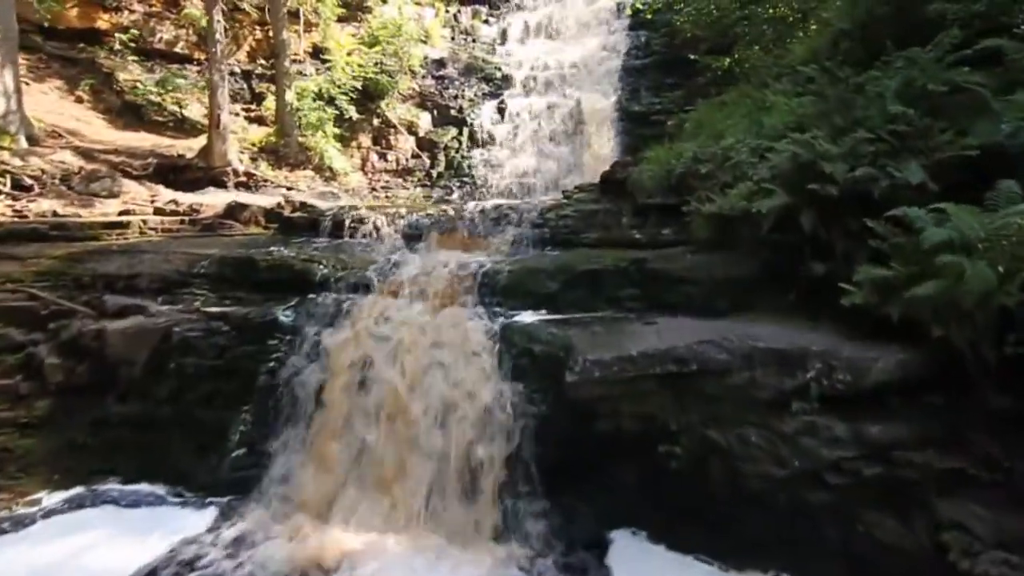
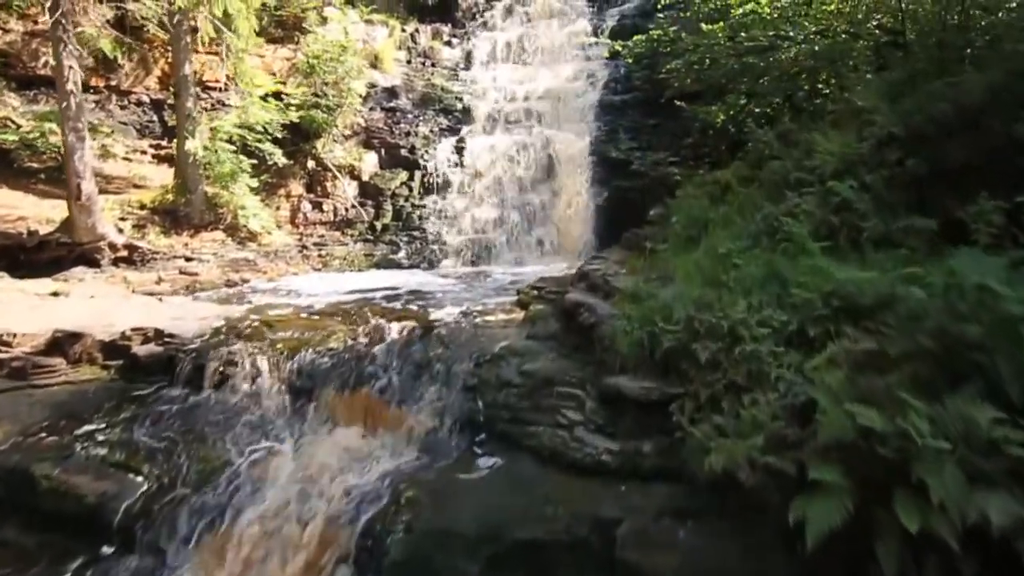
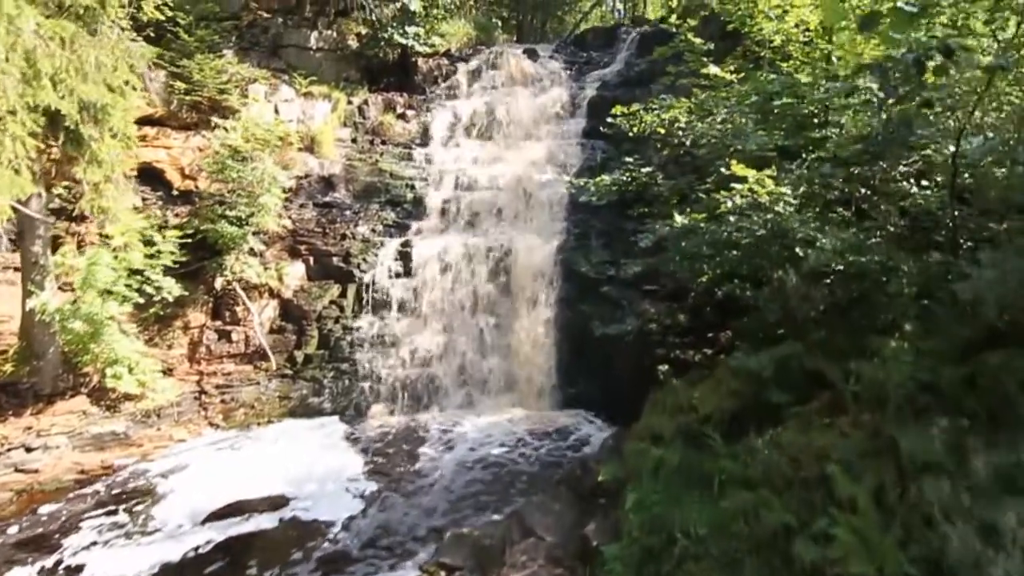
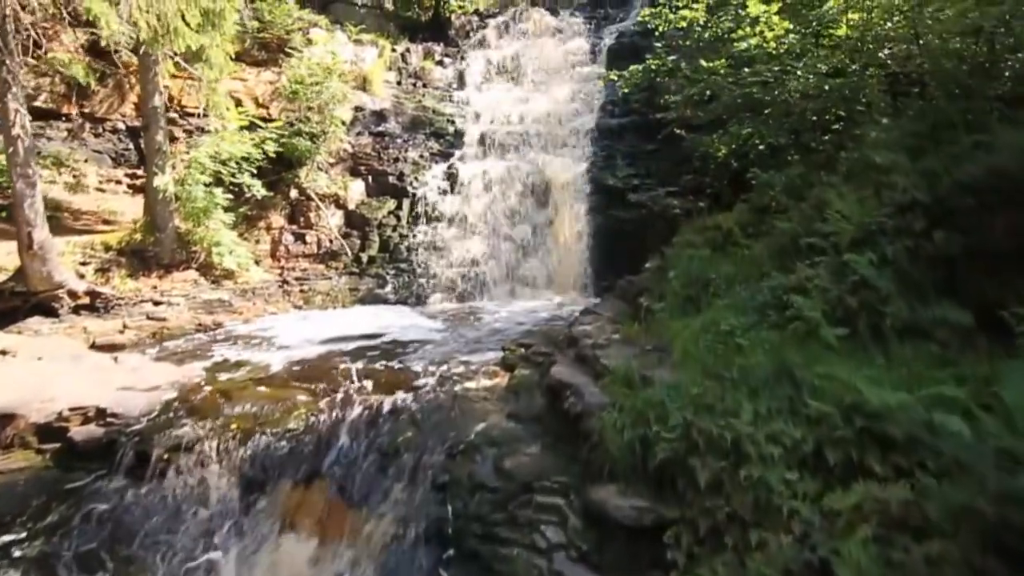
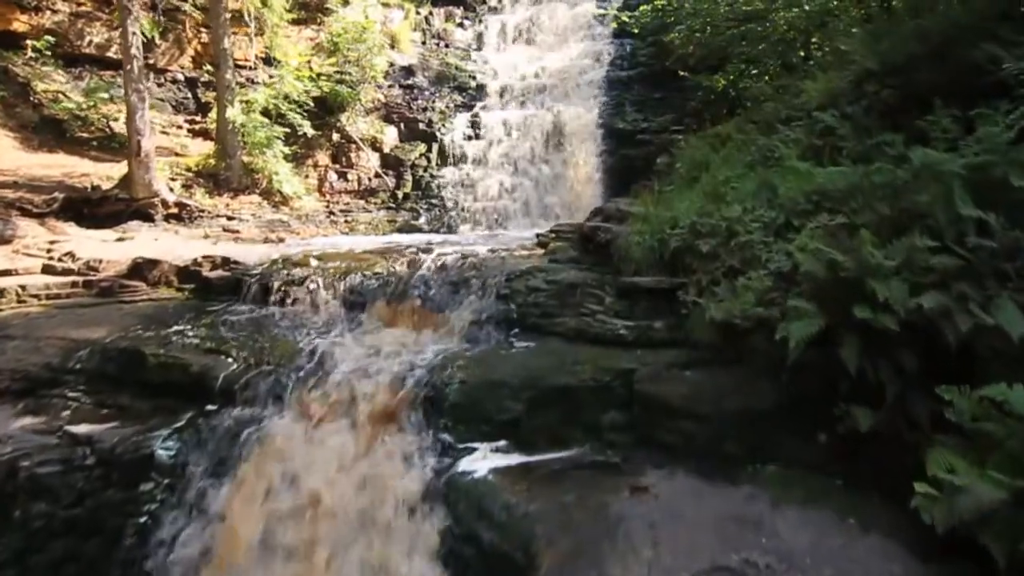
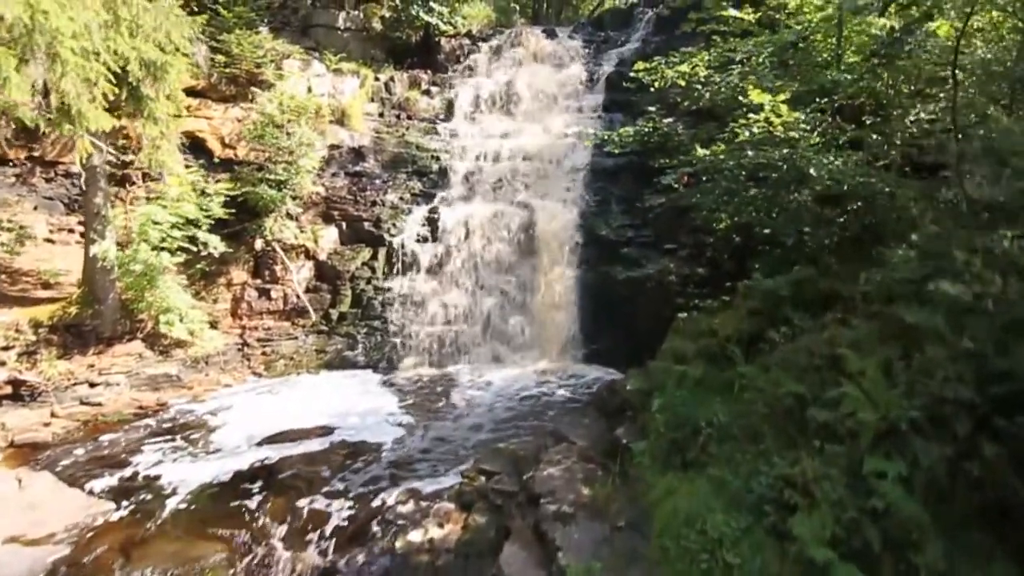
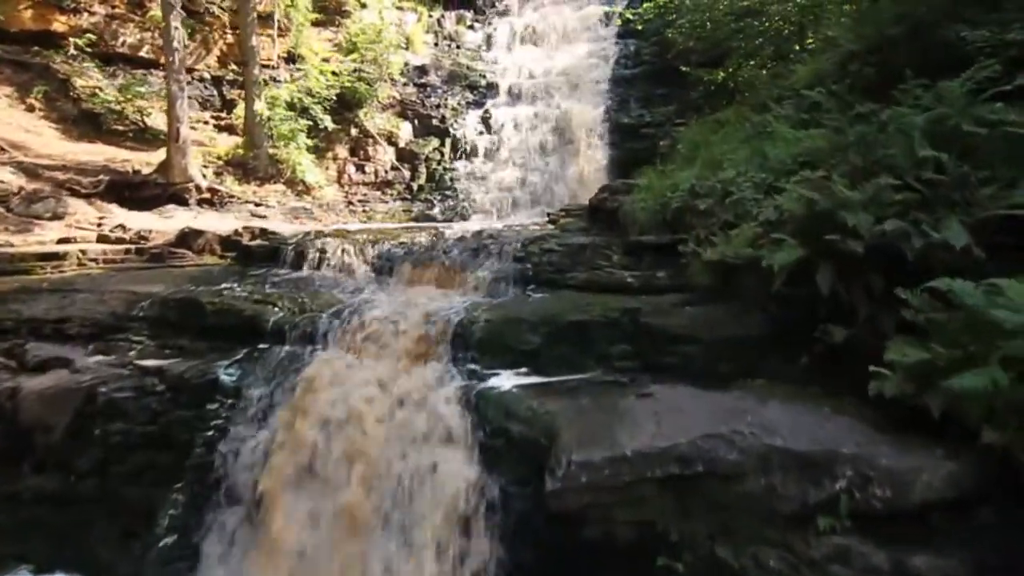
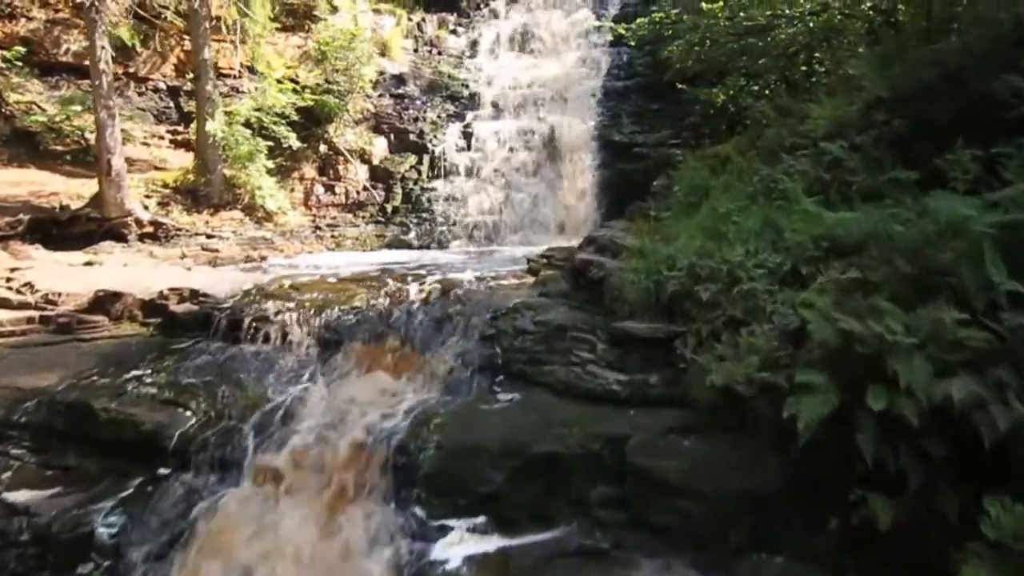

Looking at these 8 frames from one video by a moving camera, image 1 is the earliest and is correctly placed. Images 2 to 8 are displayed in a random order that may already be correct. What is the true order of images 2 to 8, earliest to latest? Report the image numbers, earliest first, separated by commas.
7, 5, 8, 2, 4, 6, 3
